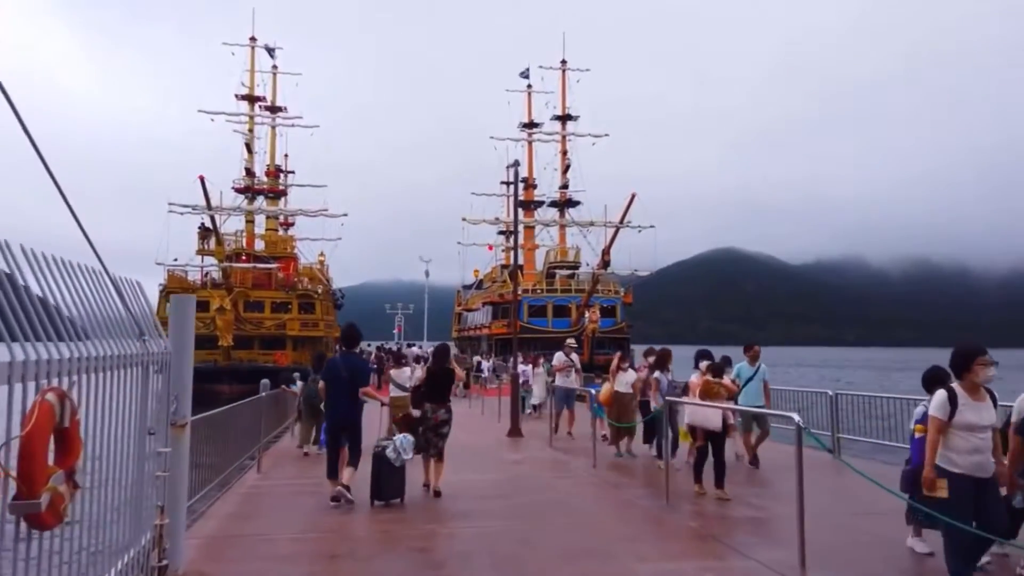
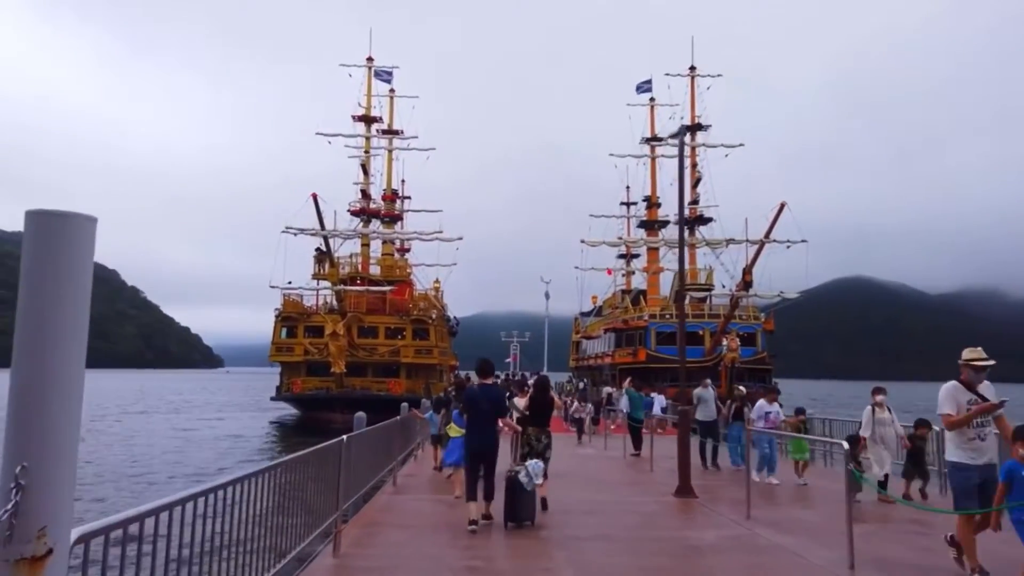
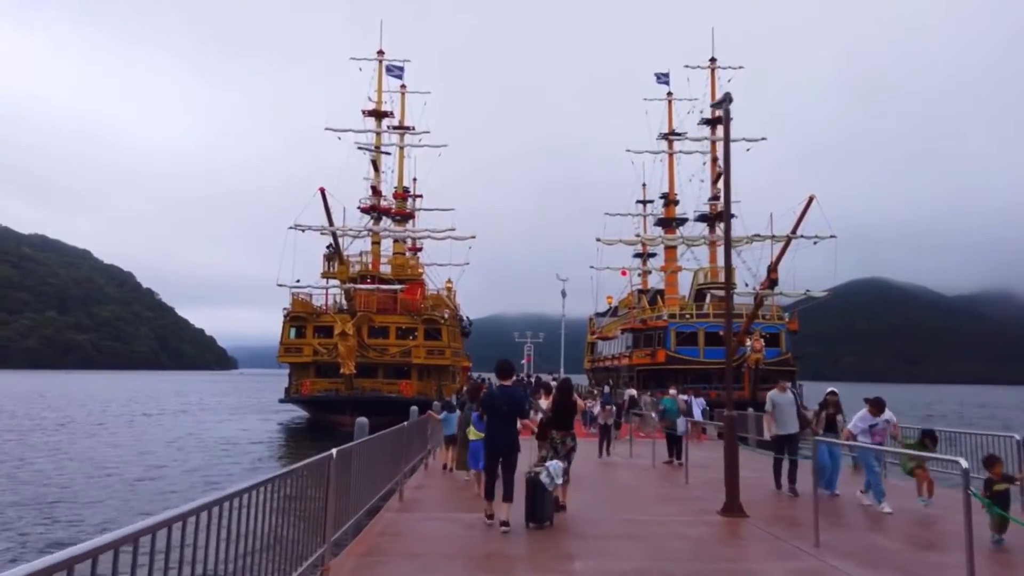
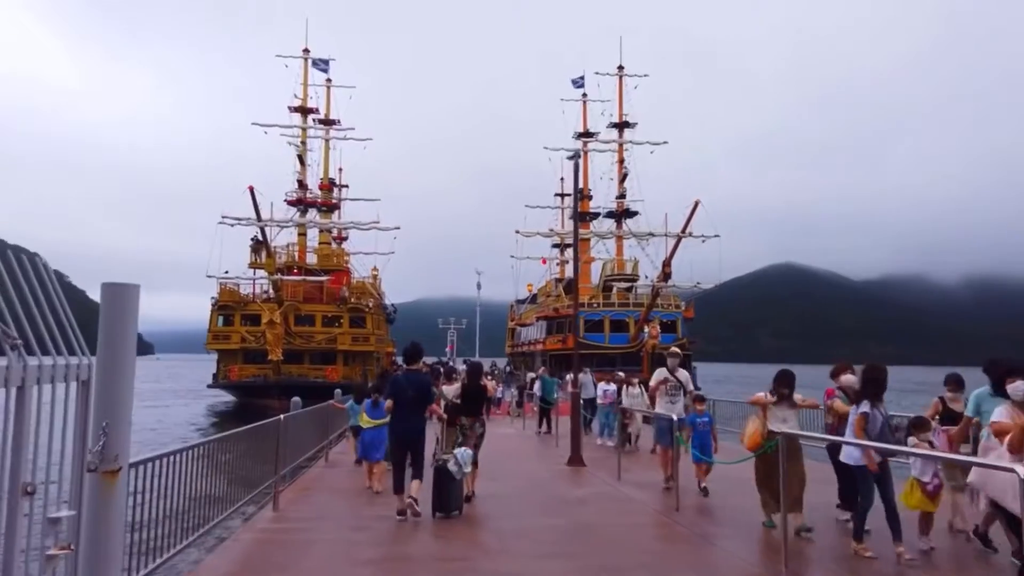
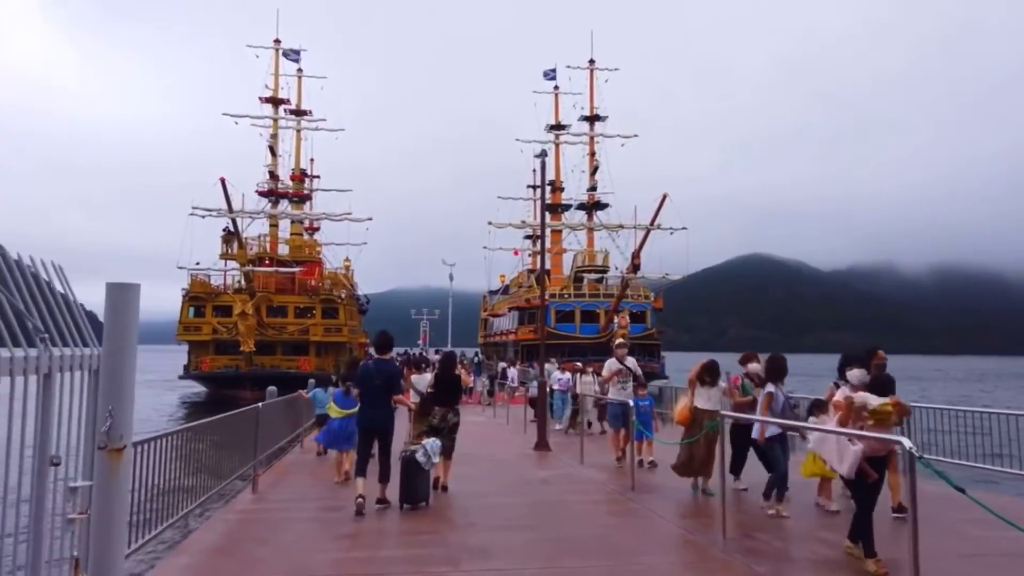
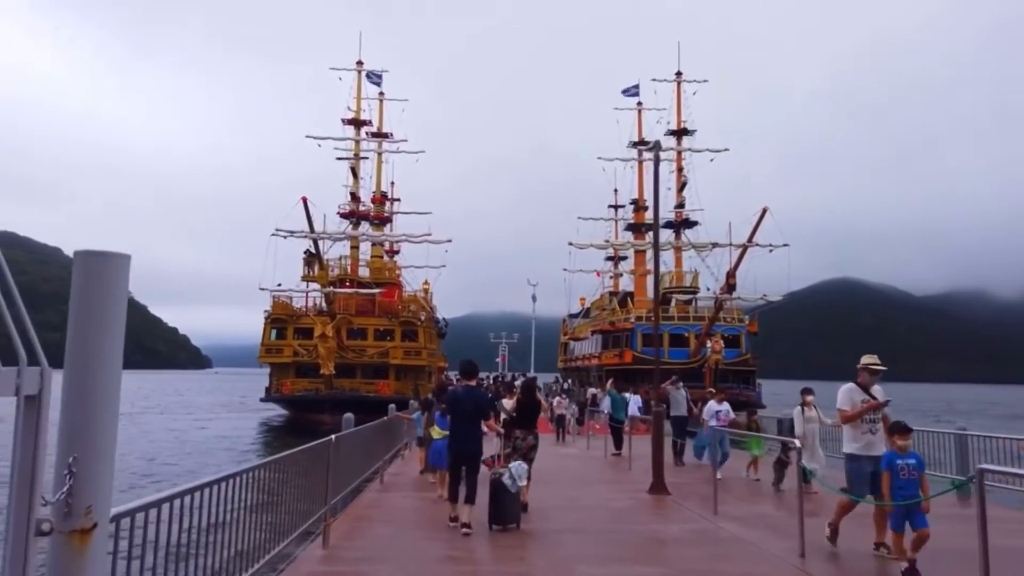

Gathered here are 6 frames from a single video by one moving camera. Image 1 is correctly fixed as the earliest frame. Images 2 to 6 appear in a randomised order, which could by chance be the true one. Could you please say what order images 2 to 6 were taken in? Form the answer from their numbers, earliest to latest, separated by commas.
5, 4, 6, 2, 3
